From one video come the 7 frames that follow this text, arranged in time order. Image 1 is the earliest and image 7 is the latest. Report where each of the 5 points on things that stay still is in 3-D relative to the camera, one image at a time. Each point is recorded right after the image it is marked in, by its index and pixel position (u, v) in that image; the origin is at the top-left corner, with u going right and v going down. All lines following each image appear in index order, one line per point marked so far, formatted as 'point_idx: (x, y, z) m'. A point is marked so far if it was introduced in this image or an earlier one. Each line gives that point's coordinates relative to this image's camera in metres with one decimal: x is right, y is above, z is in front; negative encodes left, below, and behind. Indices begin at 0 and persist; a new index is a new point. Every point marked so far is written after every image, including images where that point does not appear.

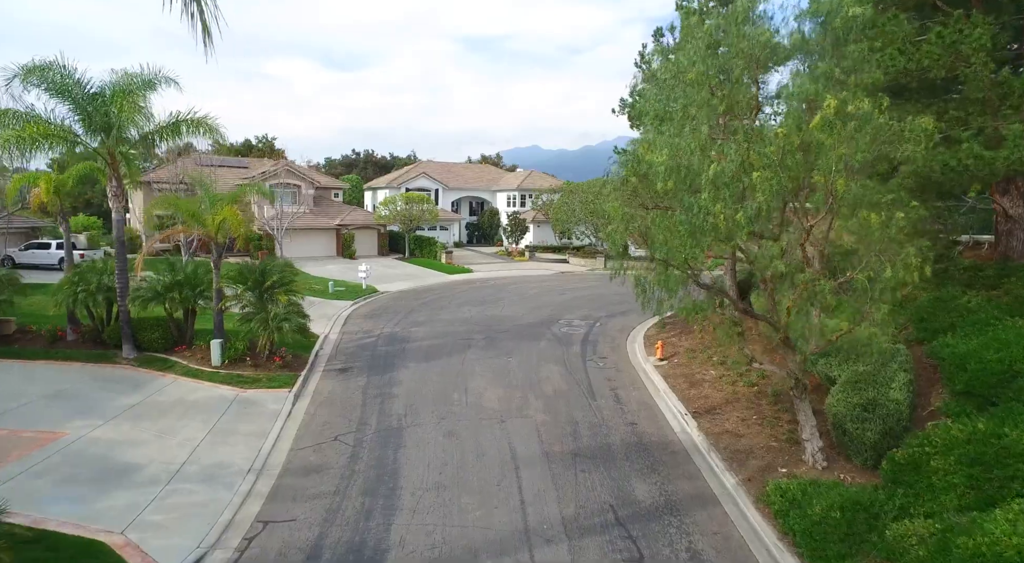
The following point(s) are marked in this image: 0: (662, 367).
0: (+4.0, -2.3, +16.6) m
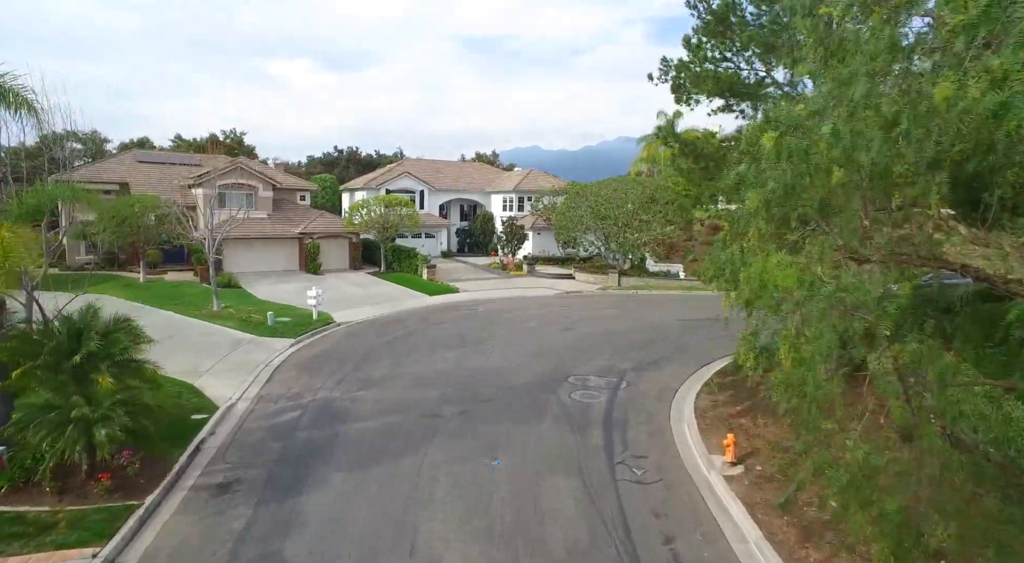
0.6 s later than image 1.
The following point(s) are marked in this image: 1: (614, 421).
0: (+3.8, -3.4, +10.2) m
1: (+2.2, -2.9, +13.2) m
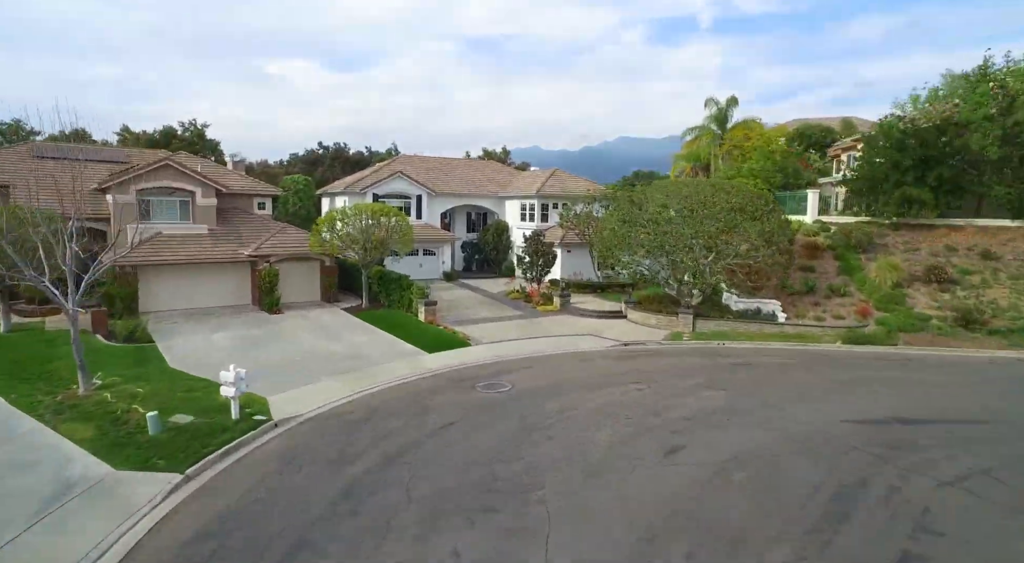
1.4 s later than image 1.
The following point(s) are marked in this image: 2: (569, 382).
0: (+4.9, -5.0, +0.9) m
1: (+3.3, -4.6, +3.9) m
2: (+1.6, -2.8, +17.1) m
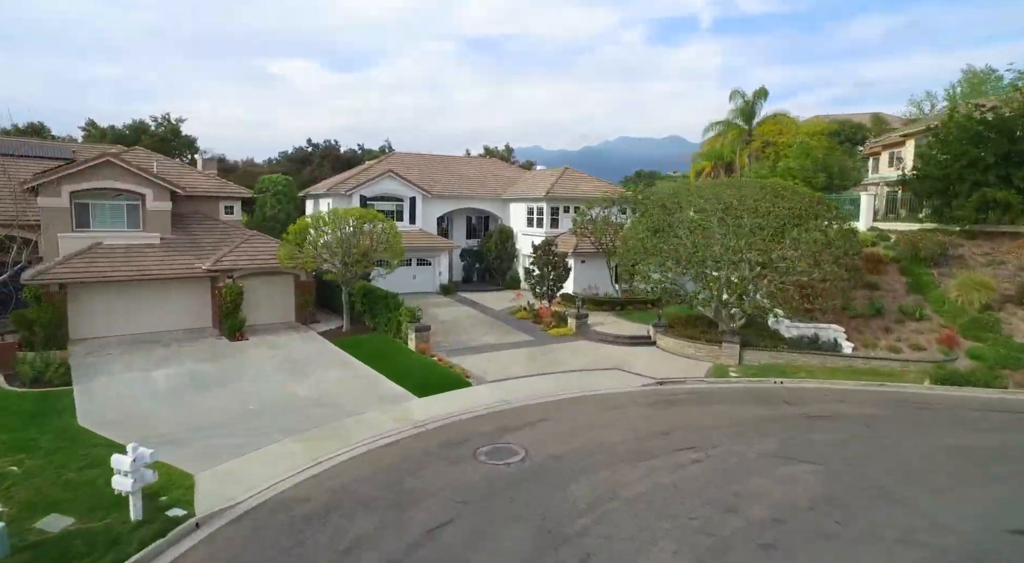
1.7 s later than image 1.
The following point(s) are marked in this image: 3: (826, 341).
0: (+5.2, -5.7, -3.3) m
1: (+3.6, -5.2, -0.3) m
2: (+1.8, -3.4, +13.0) m
3: (+10.1, -1.9, +19.9) m
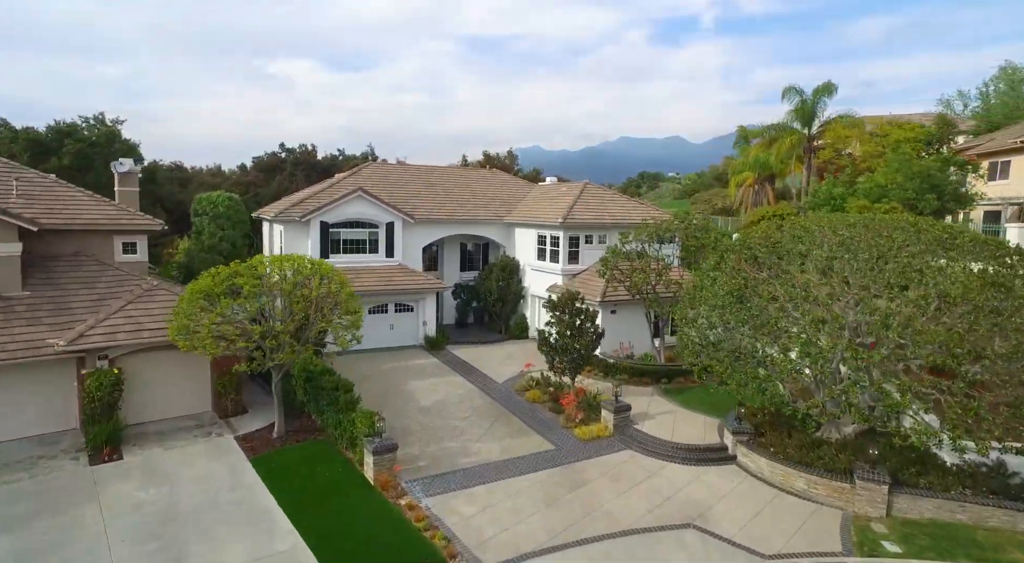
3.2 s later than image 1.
0: (+5.4, -7.7, -10.6) m
1: (+3.8, -7.3, -7.7) m
2: (+2.1, -5.5, +5.6) m
3: (+10.3, -3.9, +12.5) m
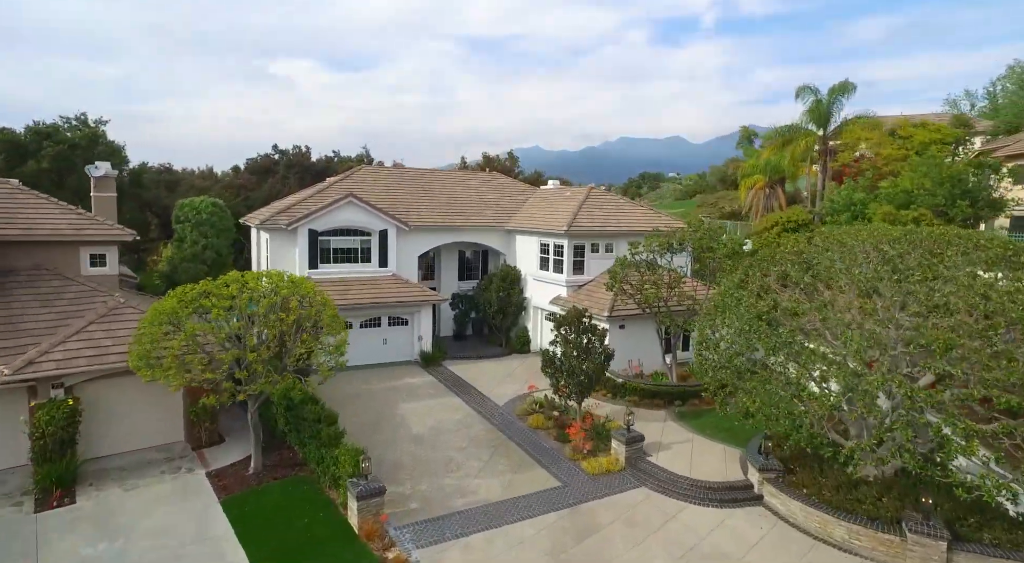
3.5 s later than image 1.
0: (+5.5, -8.1, -12.2) m
1: (+3.9, -7.7, -9.2) m
2: (+2.1, -5.9, +4.1) m
3: (+10.3, -4.4, +11.0) m
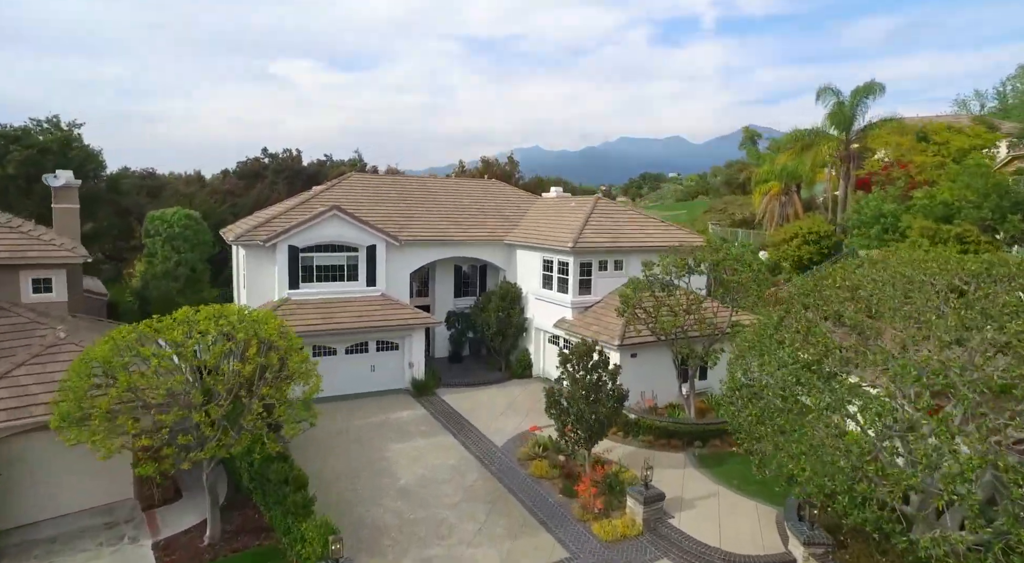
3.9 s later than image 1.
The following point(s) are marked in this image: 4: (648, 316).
0: (+5.5, -8.8, -14.3) m
1: (+3.9, -8.4, -11.3) m
2: (+2.1, -6.6, +2.0) m
3: (+10.3, -5.1, +8.9) m
4: (+3.9, -1.0, +18.1) m
